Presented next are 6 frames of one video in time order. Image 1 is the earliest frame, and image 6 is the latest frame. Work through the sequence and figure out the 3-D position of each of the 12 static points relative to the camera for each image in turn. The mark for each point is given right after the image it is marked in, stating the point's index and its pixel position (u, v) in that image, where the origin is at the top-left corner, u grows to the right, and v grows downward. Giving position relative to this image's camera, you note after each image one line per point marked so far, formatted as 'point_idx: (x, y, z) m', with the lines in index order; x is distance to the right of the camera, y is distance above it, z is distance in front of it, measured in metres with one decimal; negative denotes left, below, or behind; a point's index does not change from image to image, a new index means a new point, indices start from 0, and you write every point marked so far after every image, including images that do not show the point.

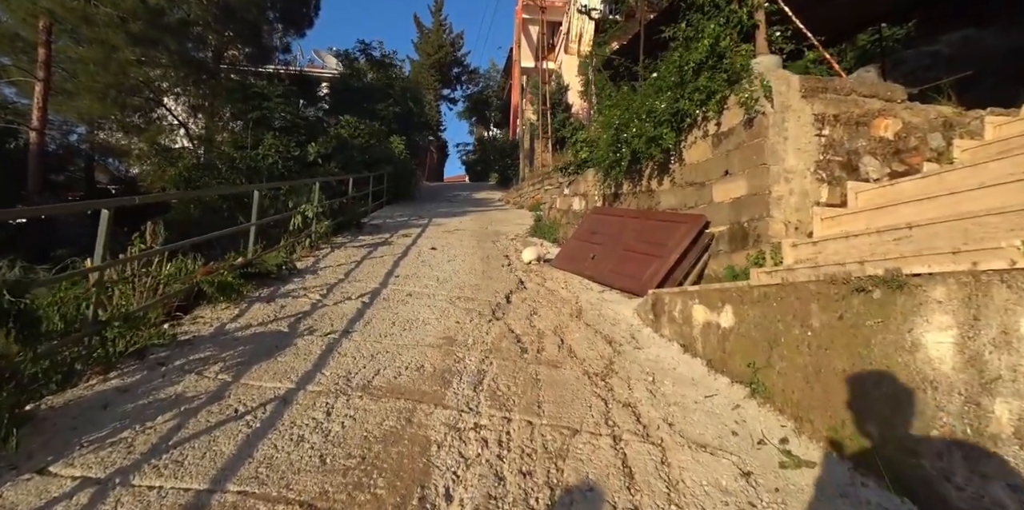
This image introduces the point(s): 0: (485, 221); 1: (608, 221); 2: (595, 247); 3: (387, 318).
0: (-0.6, +0.7, +10.6) m
1: (+1.1, +0.3, +5.5) m
2: (+0.9, +0.1, +5.3) m
3: (-0.9, -0.5, +3.6) m
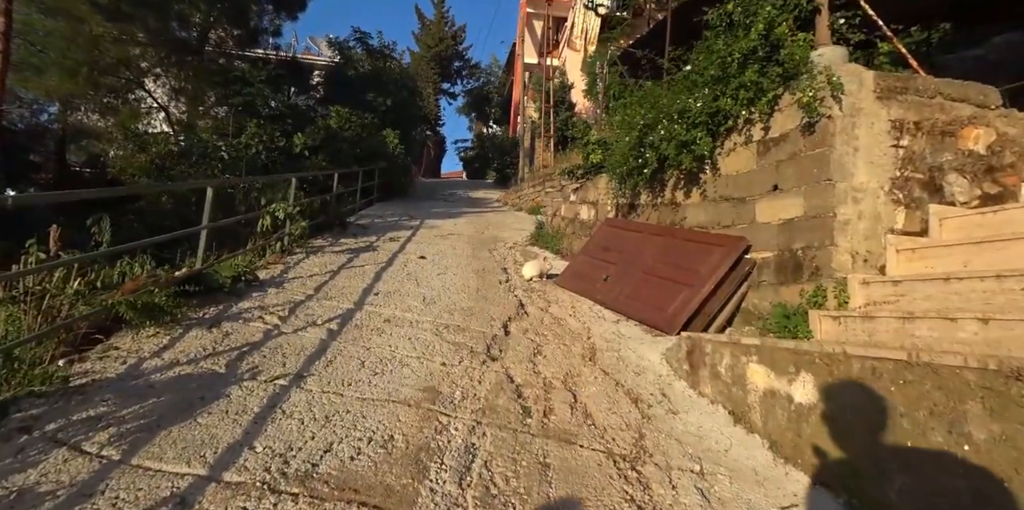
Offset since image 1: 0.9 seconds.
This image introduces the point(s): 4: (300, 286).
0: (-0.6, +0.6, +9.8) m
1: (+1.1, +0.2, +4.8) m
2: (+0.9, -0.1, +4.6) m
3: (-0.9, -0.6, +2.9) m
4: (-1.8, -0.3, +4.3) m
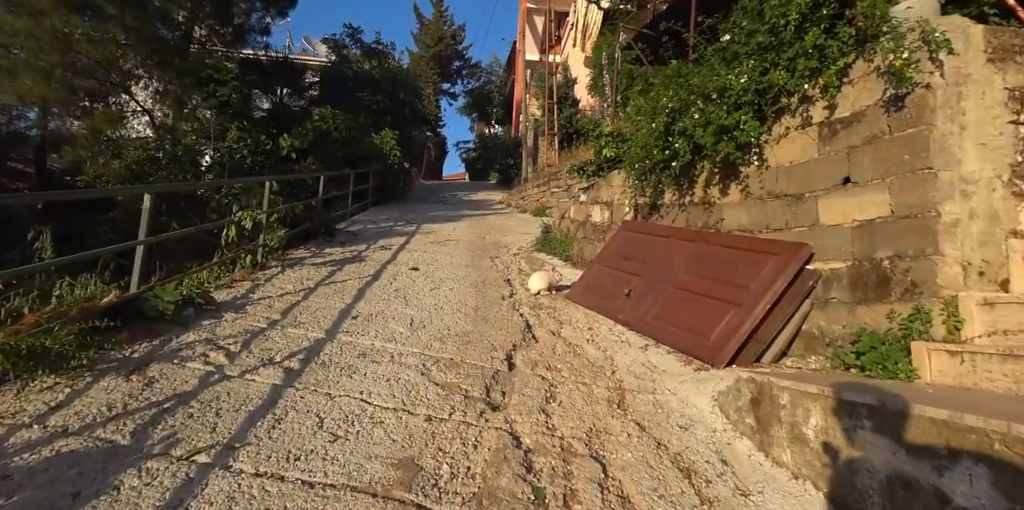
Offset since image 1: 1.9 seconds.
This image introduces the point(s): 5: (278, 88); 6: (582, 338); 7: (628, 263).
0: (-0.5, +0.5, +9.2) m
1: (+1.1, +0.1, +4.1) m
2: (+0.9, -0.2, +3.9) m
3: (-0.9, -0.7, +2.2) m
4: (-1.8, -0.4, +3.6) m
5: (-6.5, +4.6, +13.7) m
6: (+0.5, -0.6, +3.4) m
7: (+1.0, -0.1, +4.1) m
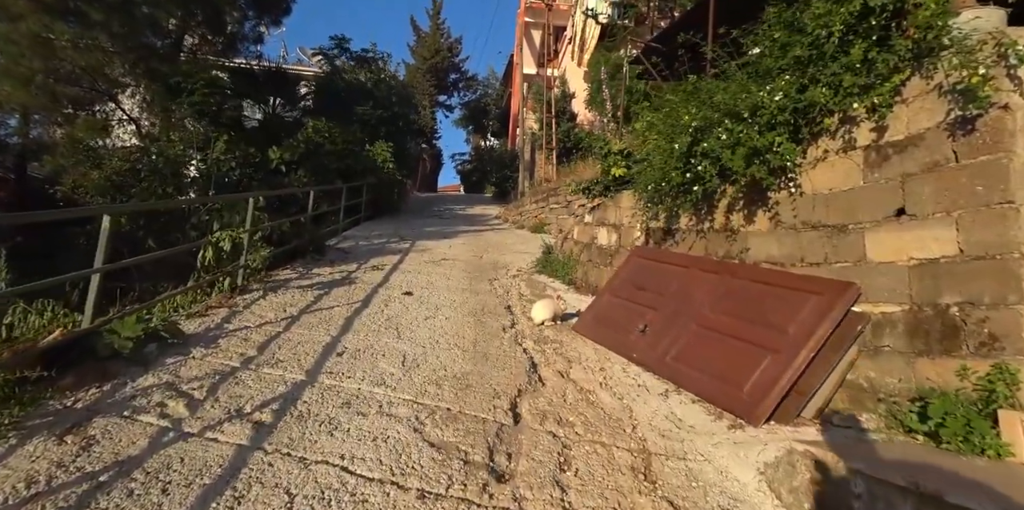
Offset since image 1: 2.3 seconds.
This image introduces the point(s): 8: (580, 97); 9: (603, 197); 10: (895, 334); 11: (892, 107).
0: (-0.6, +0.2, +8.8) m
1: (+1.1, -0.1, +3.7) m
2: (+0.9, -0.4, +3.6) m
3: (-0.9, -0.9, +1.9) m
4: (-1.8, -0.6, +3.2) m
5: (-6.5, +4.2, +13.3) m
6: (+0.5, -0.8, +3.1) m
7: (+1.0, -0.3, +3.8) m
8: (+2.4, +5.8, +18.2) m
9: (+1.0, +0.6, +5.5) m
10: (+1.8, -0.4, +2.3) m
11: (+1.8, +0.7, +2.4) m
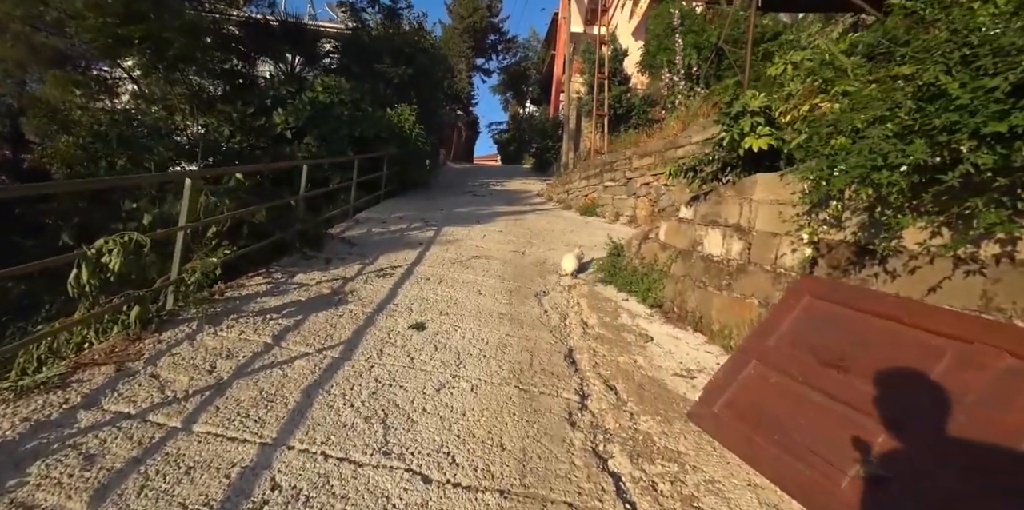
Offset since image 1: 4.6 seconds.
0: (+0.1, +0.3, +7.1) m
1: (+1.5, -0.3, +1.9) m
2: (+1.2, -0.6, +1.8) m
3: (-0.7, -1.1, +0.2) m
4: (-1.5, -0.8, +1.6) m
5: (-5.4, +4.7, +11.8) m
6: (+0.8, -1.0, +1.3) m
7: (+1.3, -0.5, +2.0) m
8: (+3.9, +6.3, +15.8) m
9: (+1.5, +0.5, +3.6) m
10: (+2.0, -0.7, +0.5) m
11: (+2.1, +0.4, +0.5) m
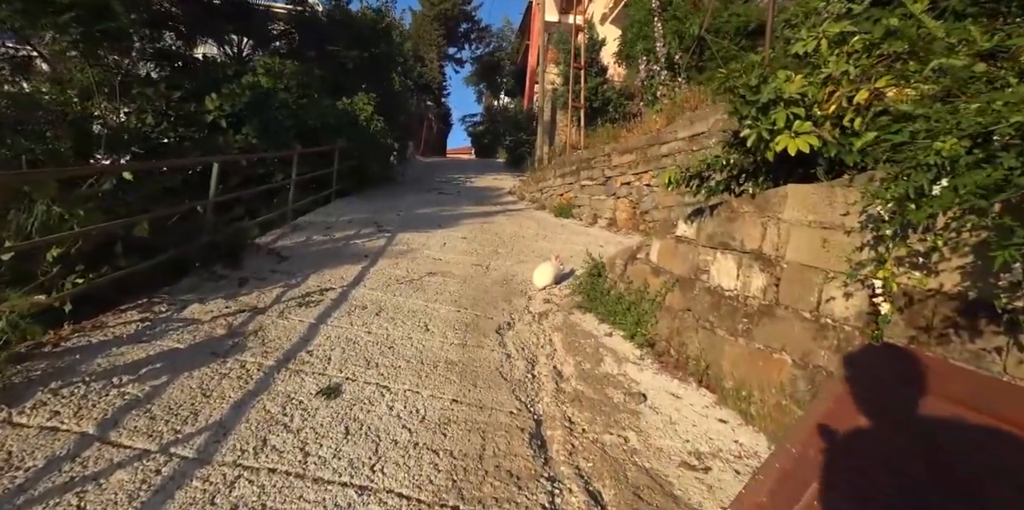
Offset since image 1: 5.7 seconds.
0: (-0.3, +0.1, +6.2) m
1: (+1.3, -0.5, +1.1) m
2: (+1.1, -0.8, +0.9) m
3: (-0.8, -1.4, -0.7) m
4: (-1.7, -1.0, +0.7) m
5: (-6.1, +4.7, +10.5) m
6: (+0.6, -1.2, +0.5) m
7: (+1.1, -0.7, +1.1) m
8: (+3.0, +6.3, +15.0) m
9: (+1.2, +0.3, +2.8) m
10: (+1.9, -0.9, -0.3) m
11: (+1.9, +0.2, -0.4) m
